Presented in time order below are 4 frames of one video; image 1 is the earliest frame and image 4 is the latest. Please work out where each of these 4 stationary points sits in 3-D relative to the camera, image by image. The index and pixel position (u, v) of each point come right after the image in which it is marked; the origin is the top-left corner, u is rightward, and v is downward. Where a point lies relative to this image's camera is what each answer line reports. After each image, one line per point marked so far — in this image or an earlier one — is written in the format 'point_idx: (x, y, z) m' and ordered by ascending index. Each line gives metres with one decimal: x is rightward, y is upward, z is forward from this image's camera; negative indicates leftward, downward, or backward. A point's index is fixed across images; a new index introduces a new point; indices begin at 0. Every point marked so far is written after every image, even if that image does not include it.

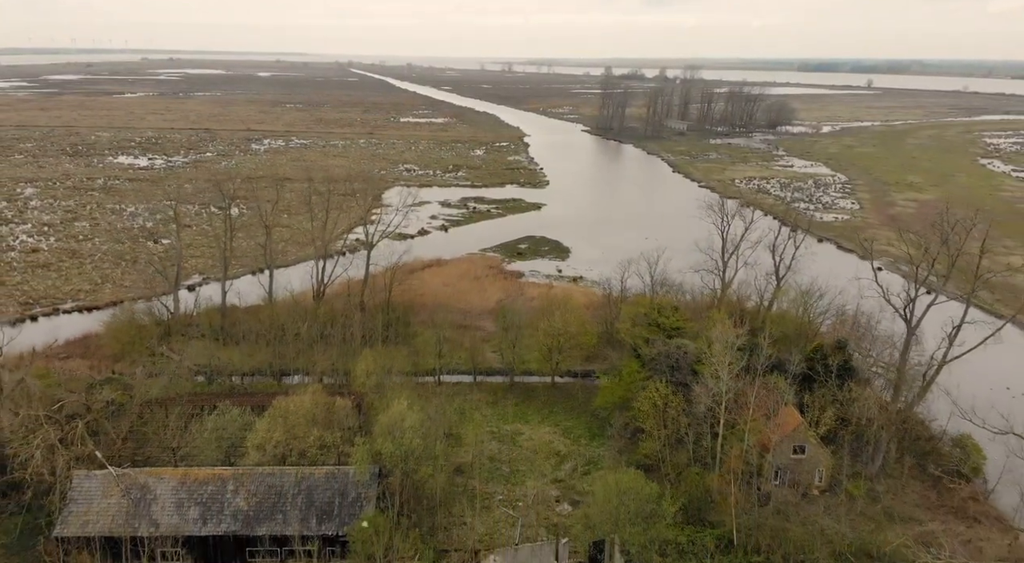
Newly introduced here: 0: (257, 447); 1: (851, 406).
0: (-7.3, -4.7, +17.5) m
1: (+10.8, -4.0, +19.4) m
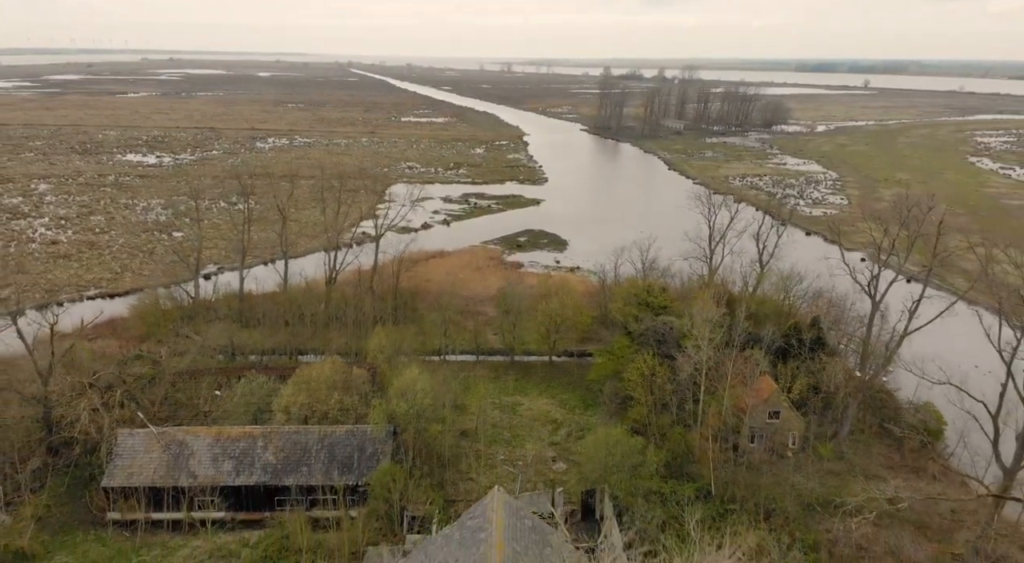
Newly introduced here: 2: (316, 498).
0: (-7.3, -4.1, +19.4) m
1: (+10.9, -3.3, +21.3) m
2: (-5.4, -6.2, +17.3) m
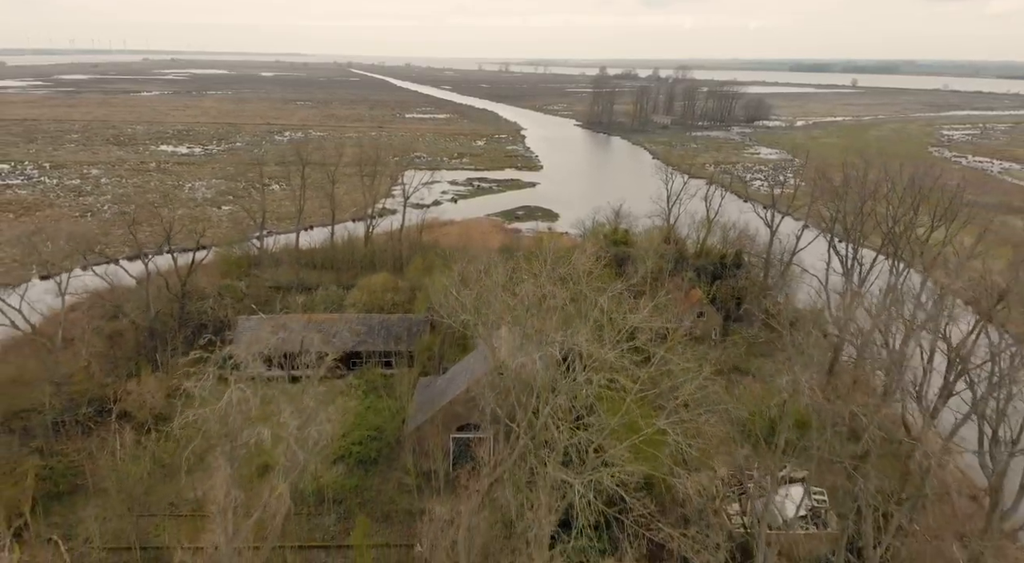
0: (-7.2, -1.1, +27.4) m
1: (+10.9, -0.3, +29.3) m
2: (-5.4, -3.2, +25.3) m
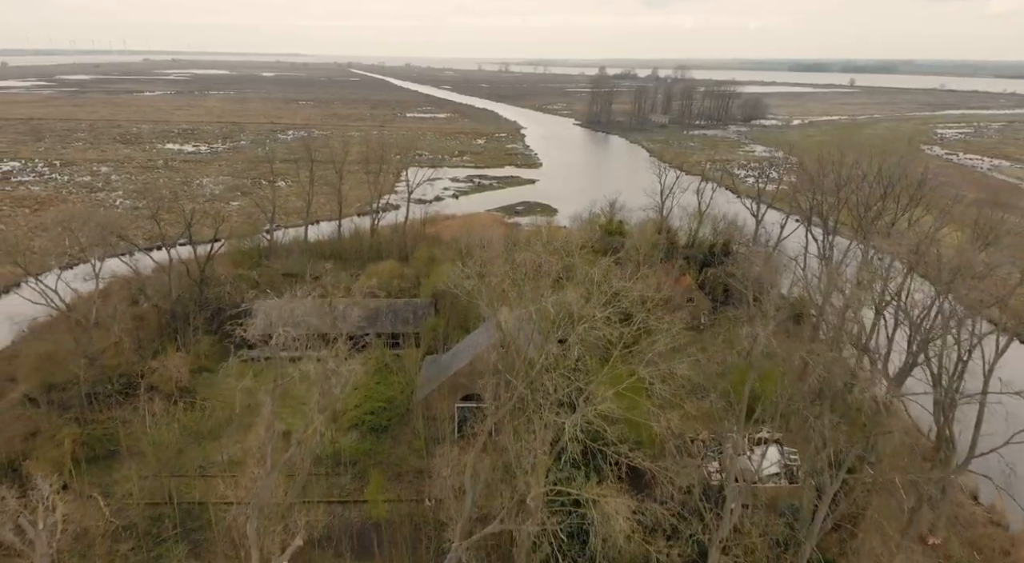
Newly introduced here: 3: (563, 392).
0: (-7.2, -0.4, +29.1) m
1: (+10.9, +0.4, +31.0) m
2: (-5.4, -2.6, +26.9) m
3: (+1.0, -2.3, +12.6) m
